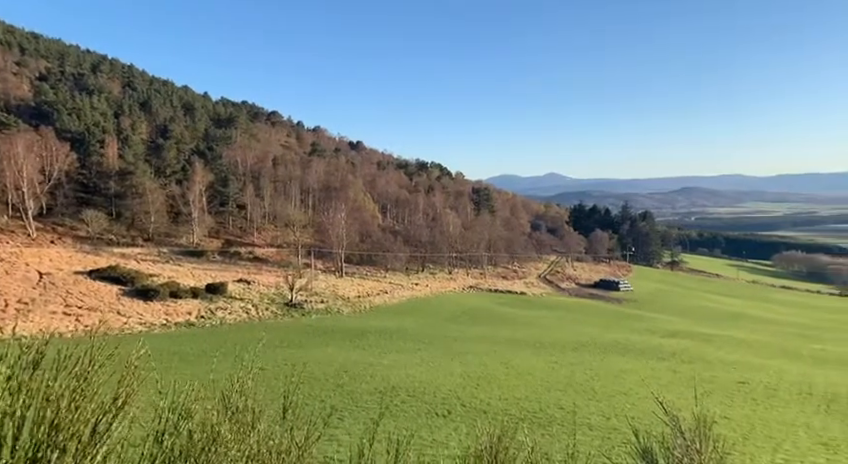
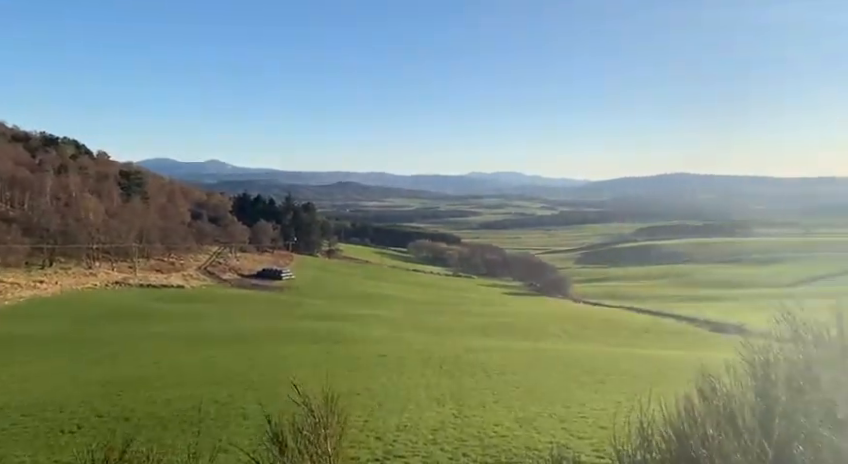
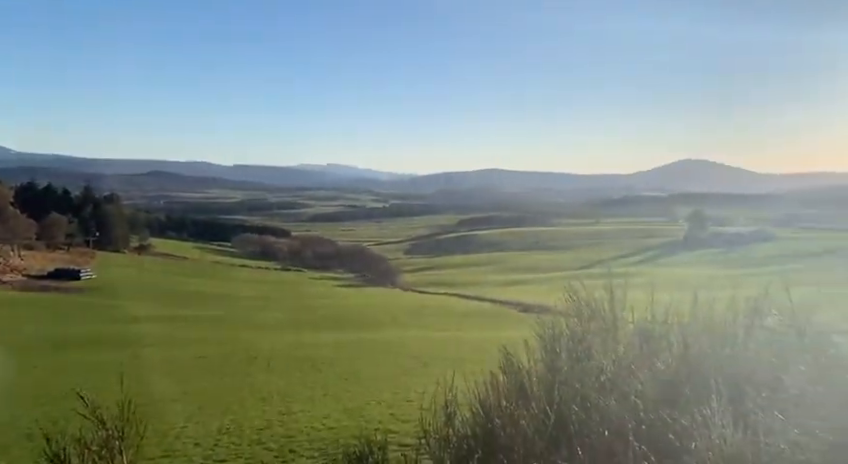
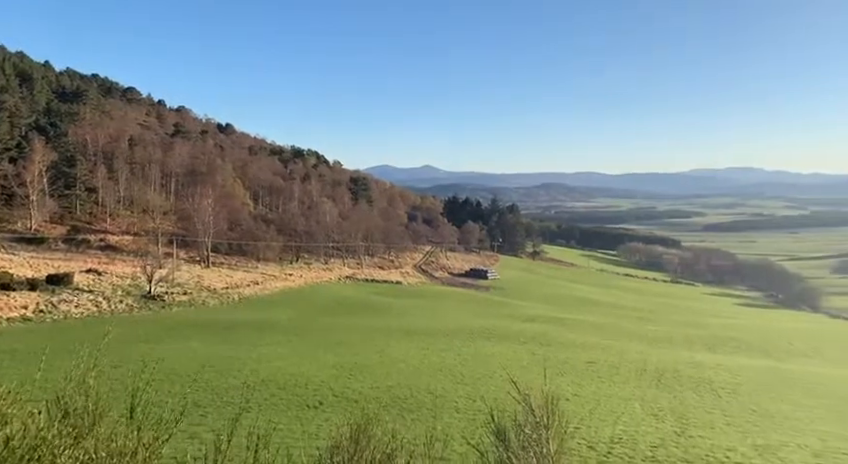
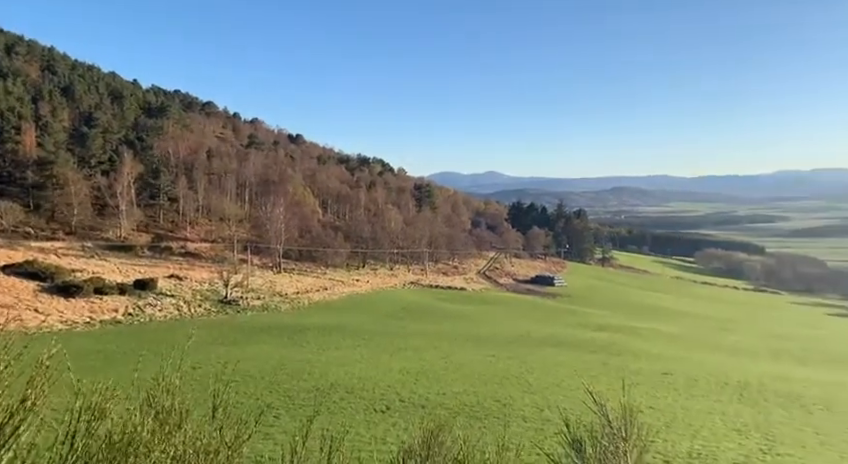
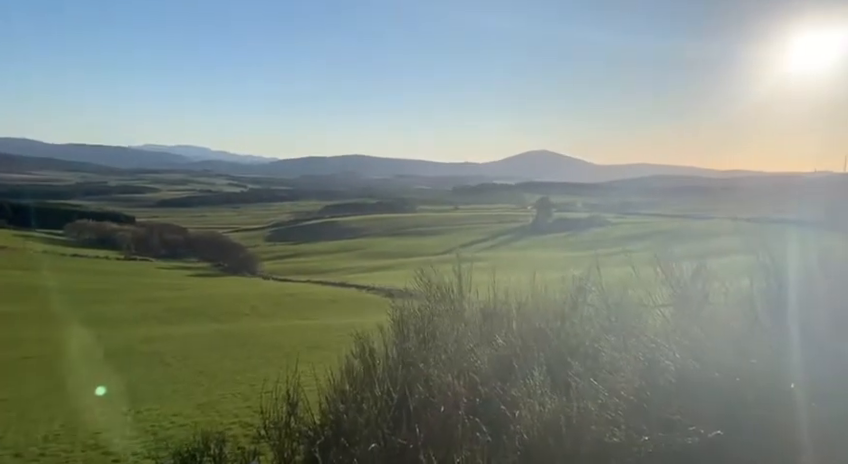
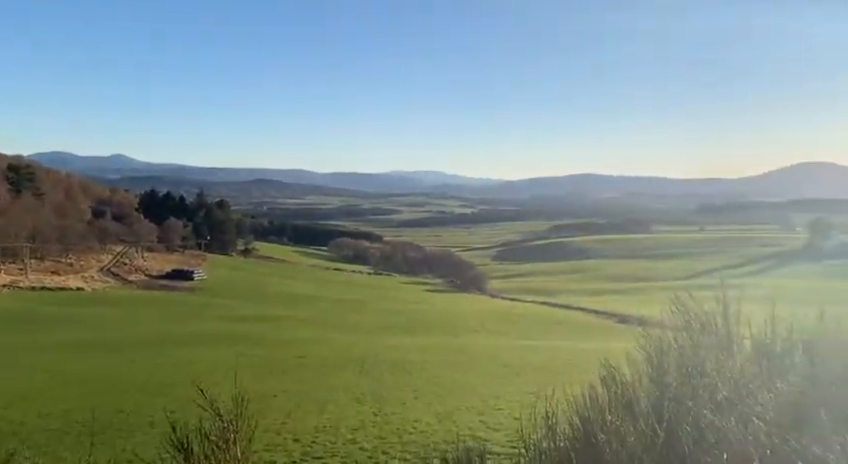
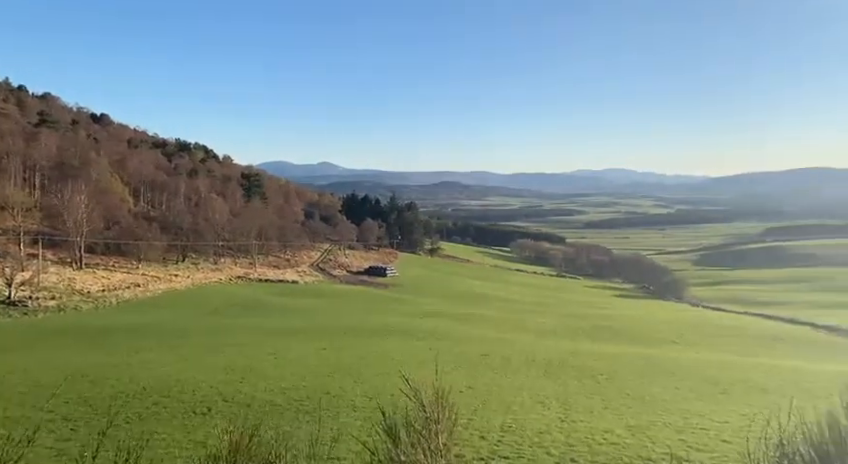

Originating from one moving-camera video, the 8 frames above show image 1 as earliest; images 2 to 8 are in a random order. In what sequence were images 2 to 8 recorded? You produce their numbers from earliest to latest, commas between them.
5, 4, 8, 2, 7, 3, 6
